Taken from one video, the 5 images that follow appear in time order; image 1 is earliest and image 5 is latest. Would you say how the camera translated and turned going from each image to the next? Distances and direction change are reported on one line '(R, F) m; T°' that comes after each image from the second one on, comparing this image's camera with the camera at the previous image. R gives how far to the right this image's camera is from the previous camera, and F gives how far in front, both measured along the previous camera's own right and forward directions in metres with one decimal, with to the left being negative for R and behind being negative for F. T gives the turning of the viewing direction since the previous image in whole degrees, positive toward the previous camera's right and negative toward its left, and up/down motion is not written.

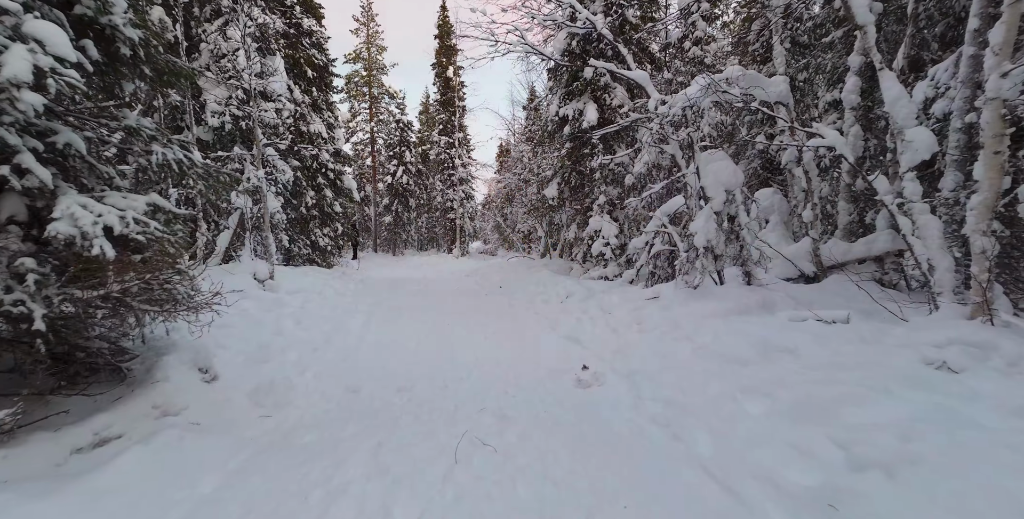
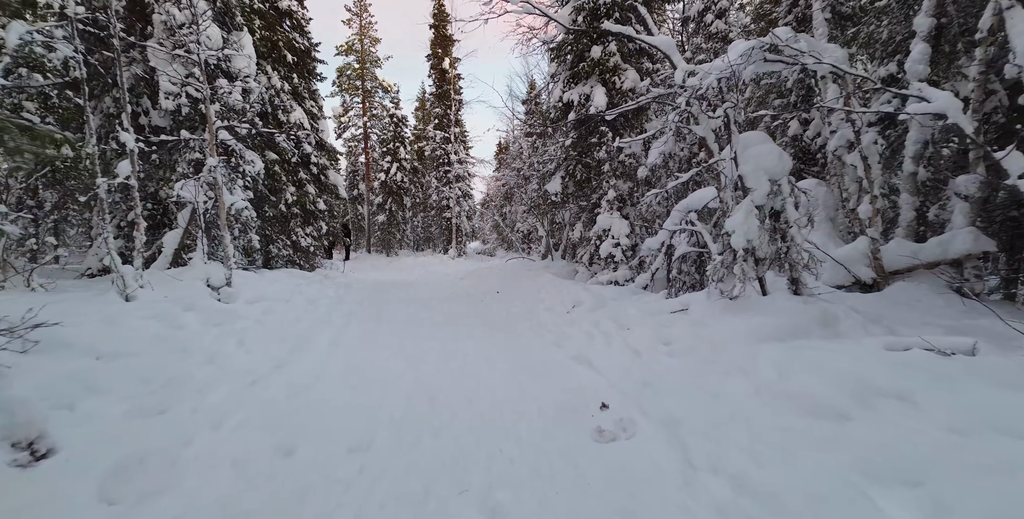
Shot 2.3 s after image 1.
(0.0, +1.3) m; 0°
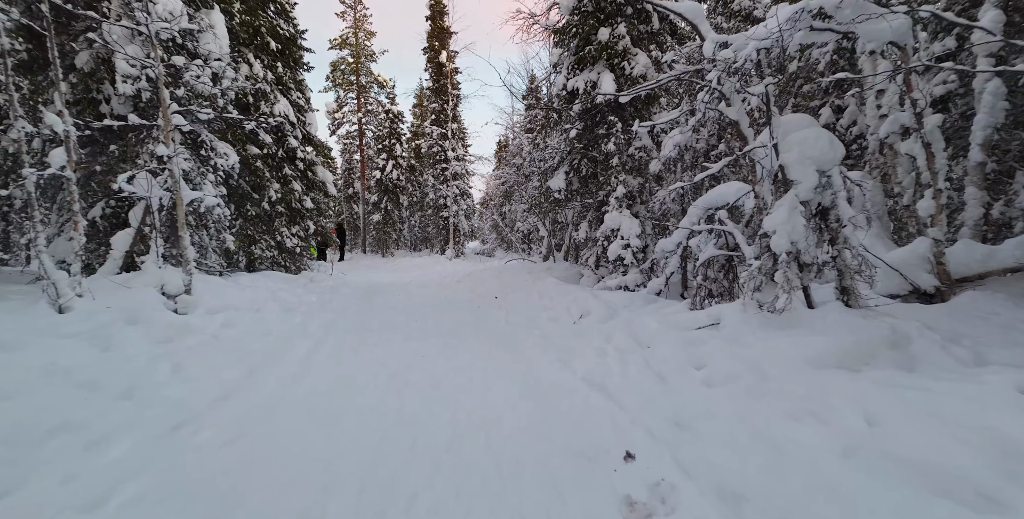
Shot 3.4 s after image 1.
(0.0, +0.9) m; 0°
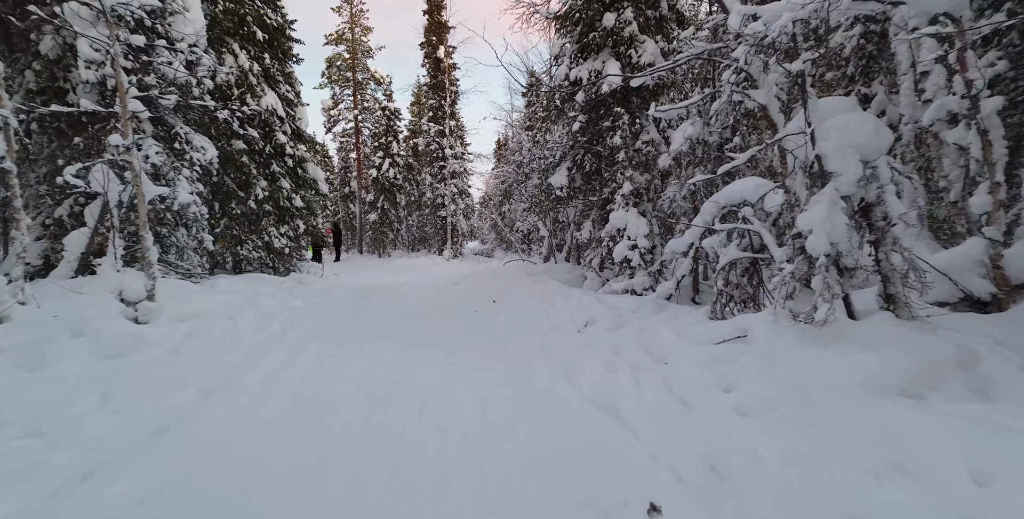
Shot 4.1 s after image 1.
(0.0, +0.6) m; 0°
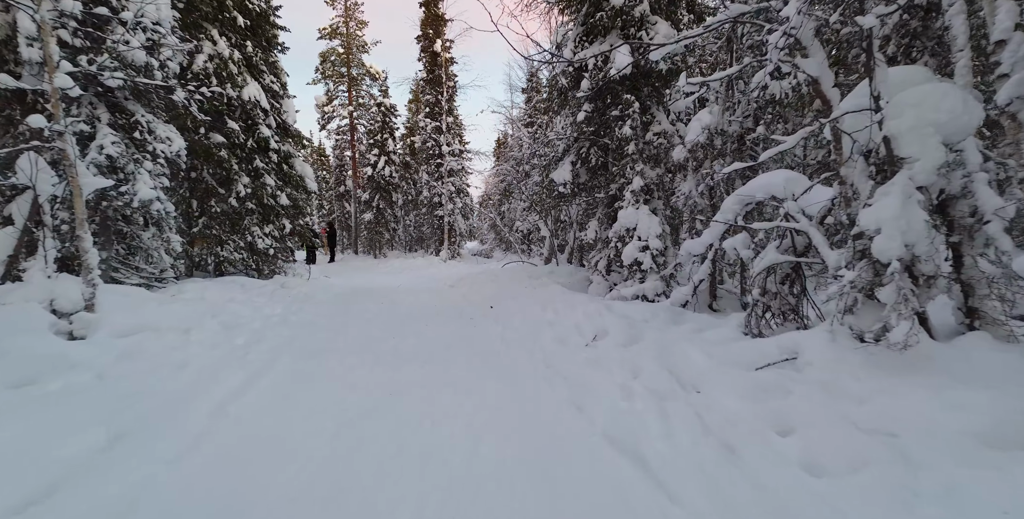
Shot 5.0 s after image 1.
(0.0, +0.8) m; 0°
